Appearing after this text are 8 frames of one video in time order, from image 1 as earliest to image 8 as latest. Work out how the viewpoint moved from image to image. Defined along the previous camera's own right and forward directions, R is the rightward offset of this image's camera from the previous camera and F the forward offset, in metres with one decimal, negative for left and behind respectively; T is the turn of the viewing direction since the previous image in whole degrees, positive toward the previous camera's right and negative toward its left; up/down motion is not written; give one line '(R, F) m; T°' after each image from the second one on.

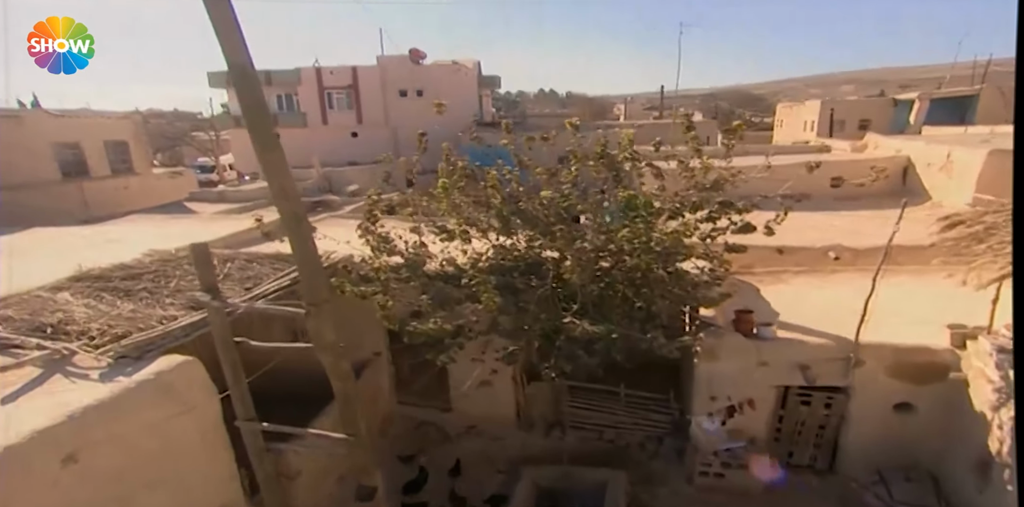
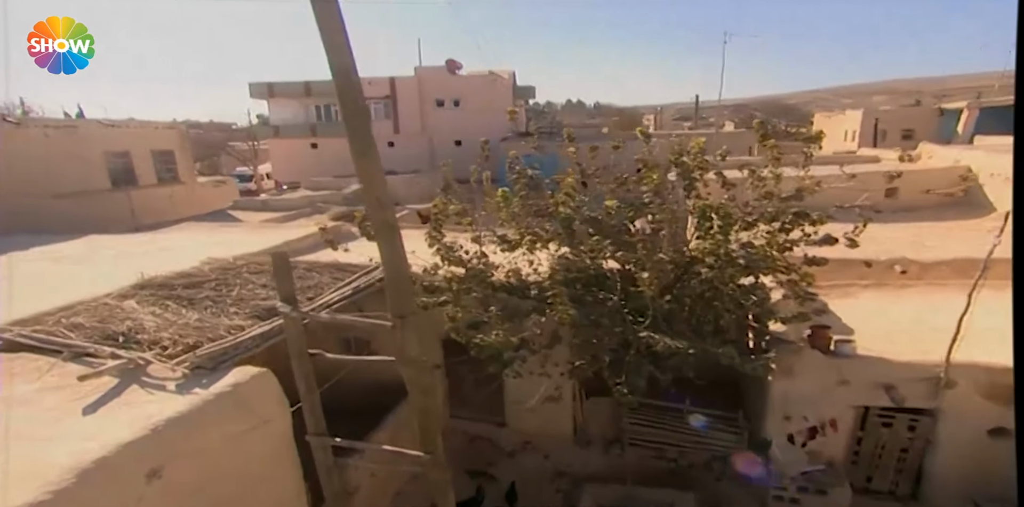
(-0.5, +0.2) m; -2°
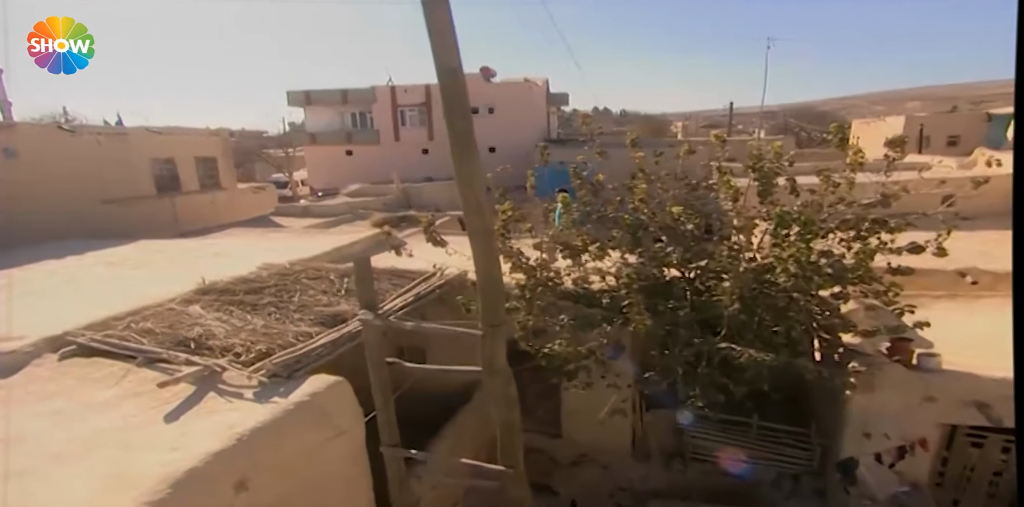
(-0.5, +0.2) m; -2°
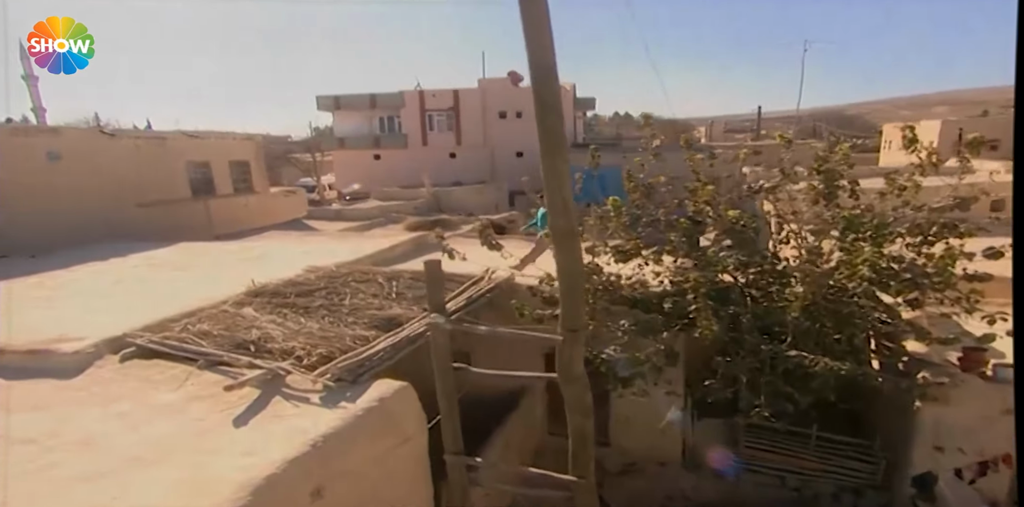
(-0.4, +0.1) m; -2°
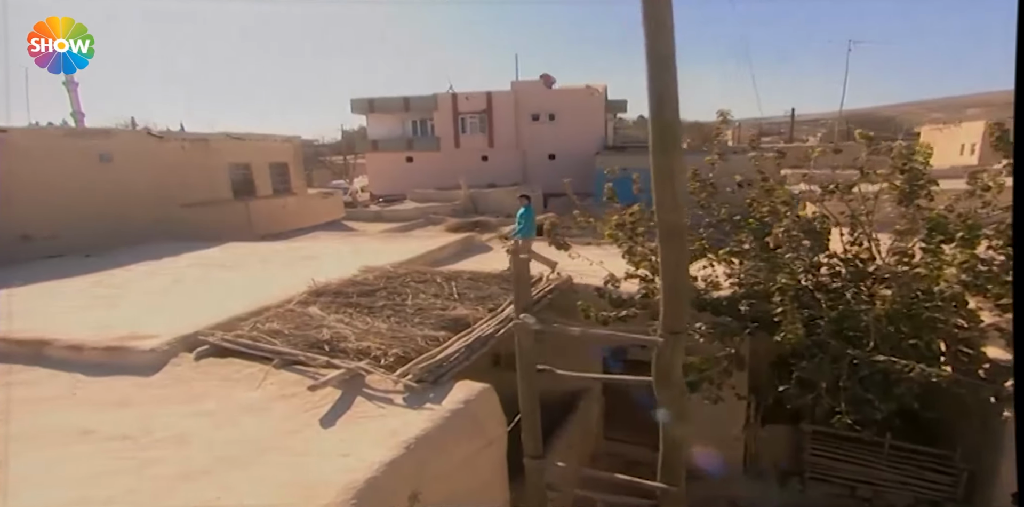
(-0.5, +0.1) m; -2°
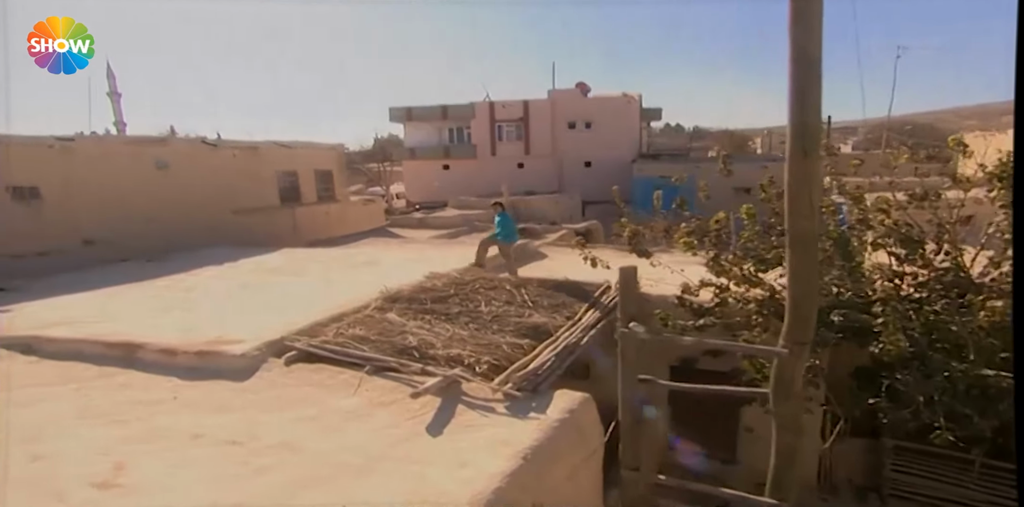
(-0.6, 0.0) m; -2°
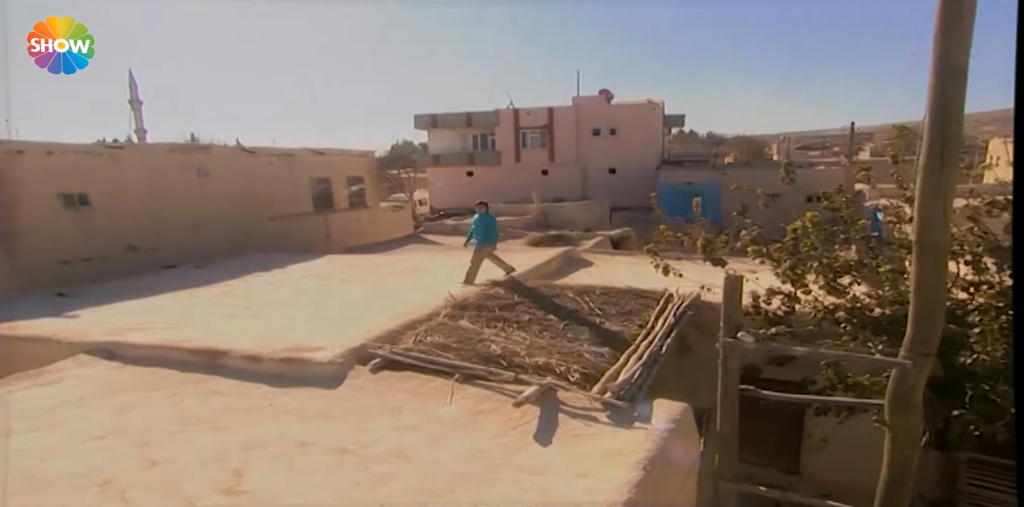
(-0.7, 0.0) m; 0°
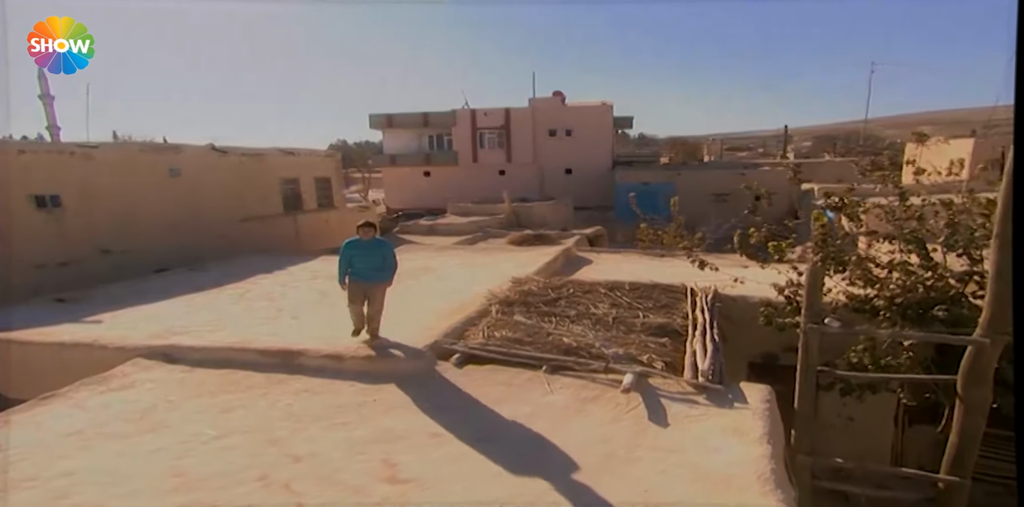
(-1.3, -0.1) m; +8°
